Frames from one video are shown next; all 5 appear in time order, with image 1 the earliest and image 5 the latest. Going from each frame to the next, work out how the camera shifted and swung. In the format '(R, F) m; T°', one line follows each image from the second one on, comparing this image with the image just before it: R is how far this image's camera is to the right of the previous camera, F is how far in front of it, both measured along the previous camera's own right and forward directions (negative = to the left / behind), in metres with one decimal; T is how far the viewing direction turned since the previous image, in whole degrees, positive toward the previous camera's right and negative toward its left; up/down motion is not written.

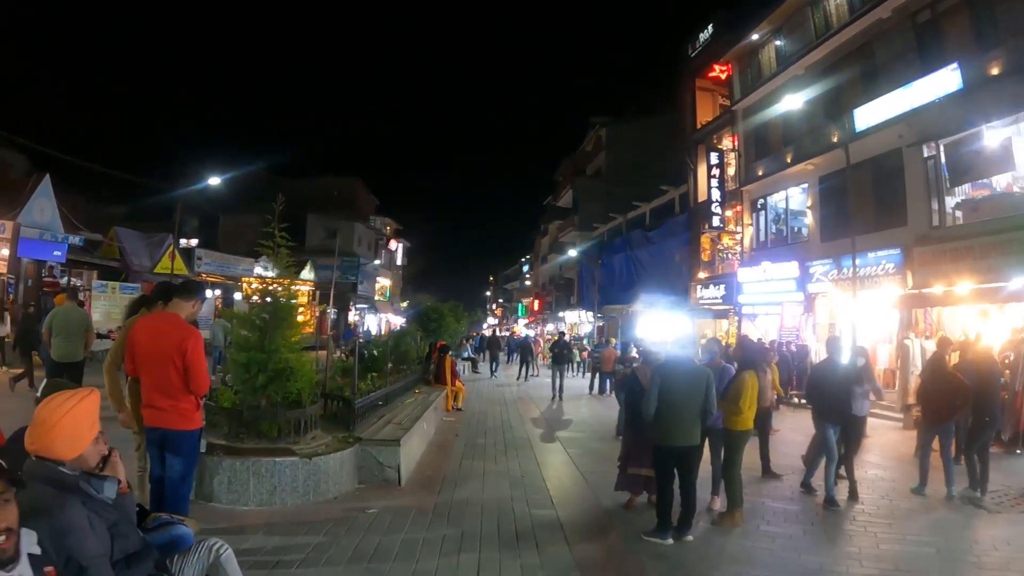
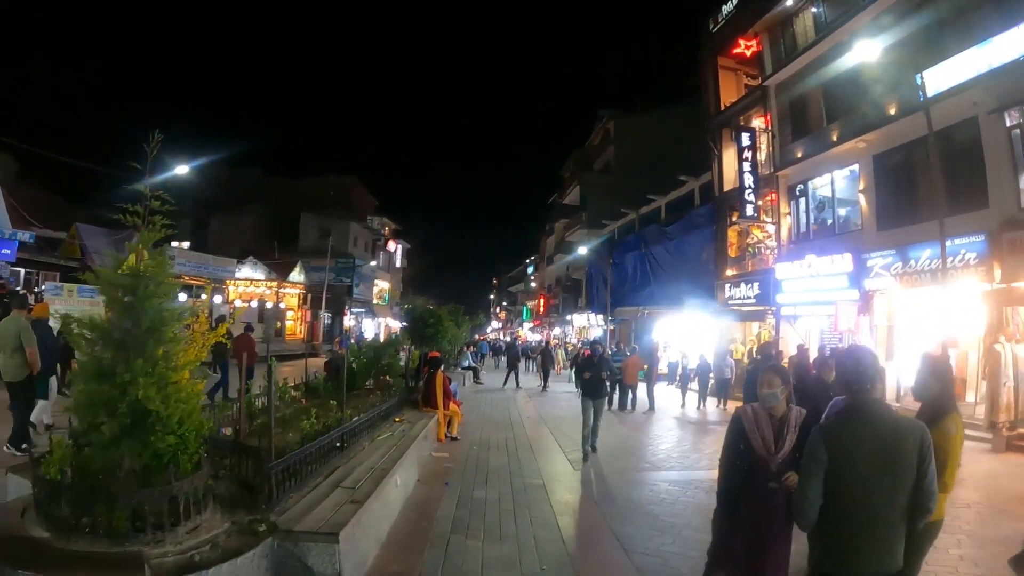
(-0.1, +2.3) m; 0°
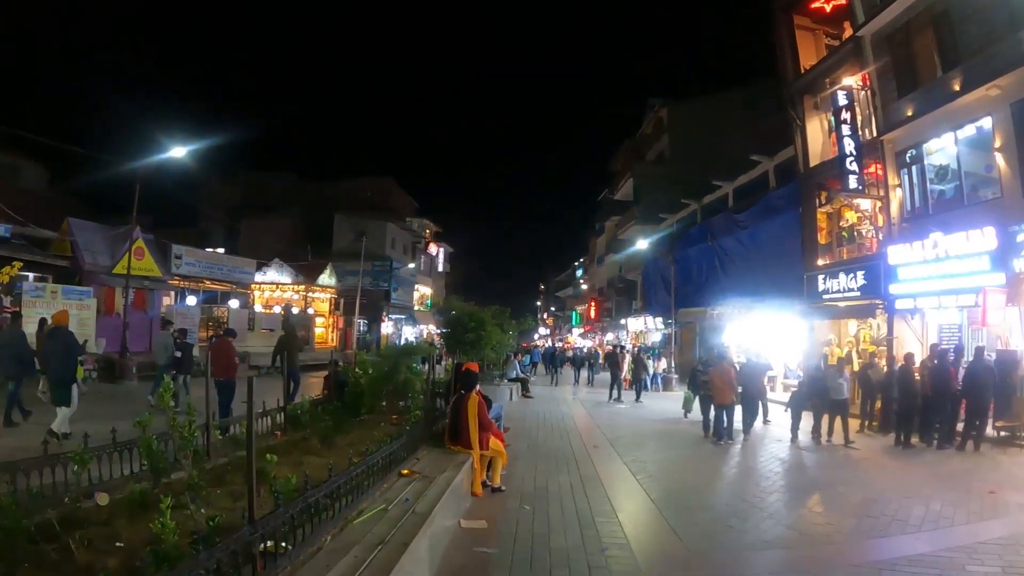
(-0.2, +2.7) m; -4°
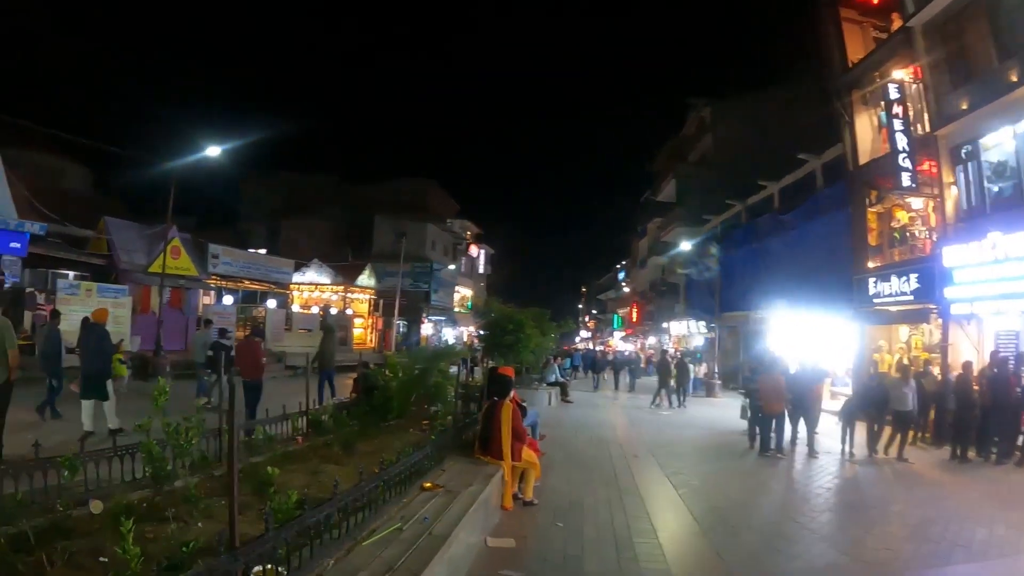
(+0.1, +0.3) m; -4°
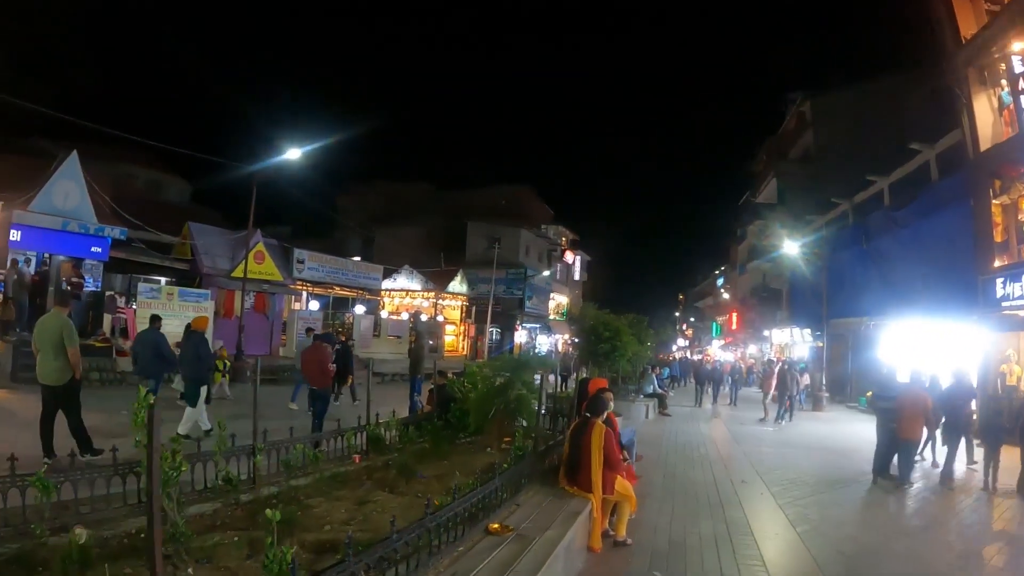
(+0.1, +0.8) m; -9°
